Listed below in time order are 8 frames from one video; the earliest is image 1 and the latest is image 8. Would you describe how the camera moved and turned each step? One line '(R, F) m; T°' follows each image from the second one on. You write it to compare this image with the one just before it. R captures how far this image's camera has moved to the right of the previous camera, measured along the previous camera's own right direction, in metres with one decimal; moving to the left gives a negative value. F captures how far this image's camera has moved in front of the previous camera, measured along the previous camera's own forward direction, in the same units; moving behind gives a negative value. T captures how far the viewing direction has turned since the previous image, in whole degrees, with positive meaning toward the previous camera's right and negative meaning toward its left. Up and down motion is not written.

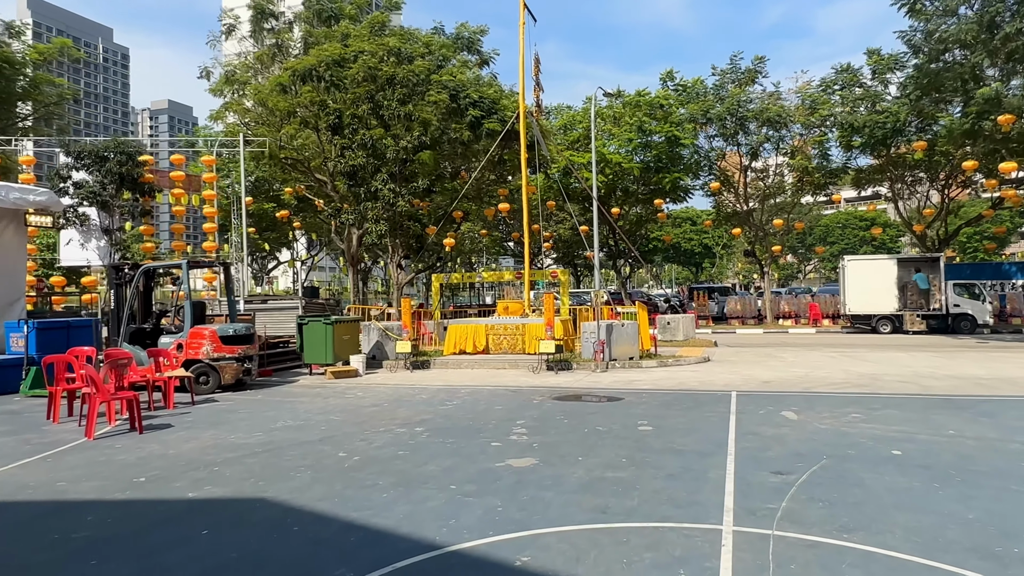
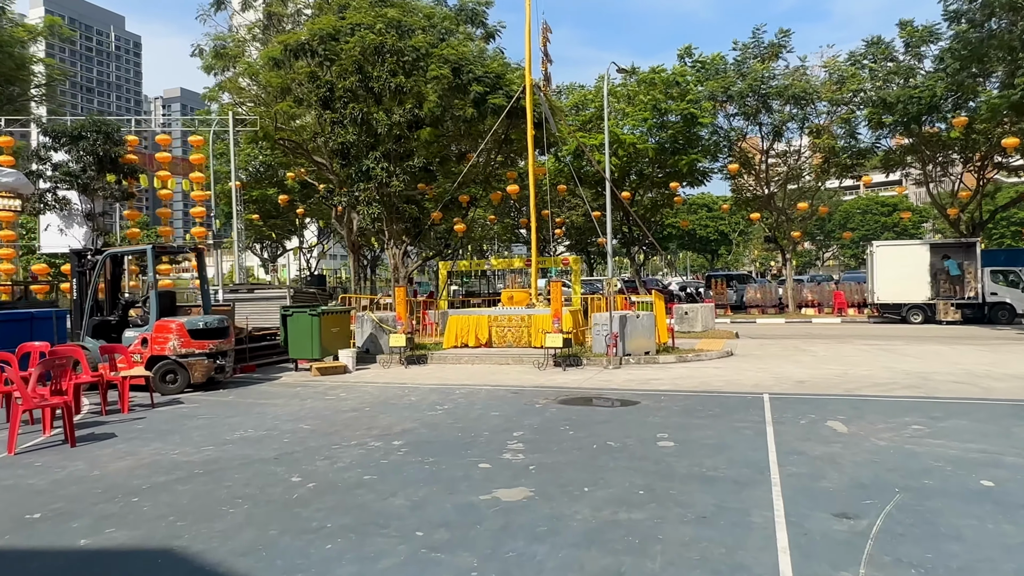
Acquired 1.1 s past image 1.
(+0.2, +1.5) m; -1°
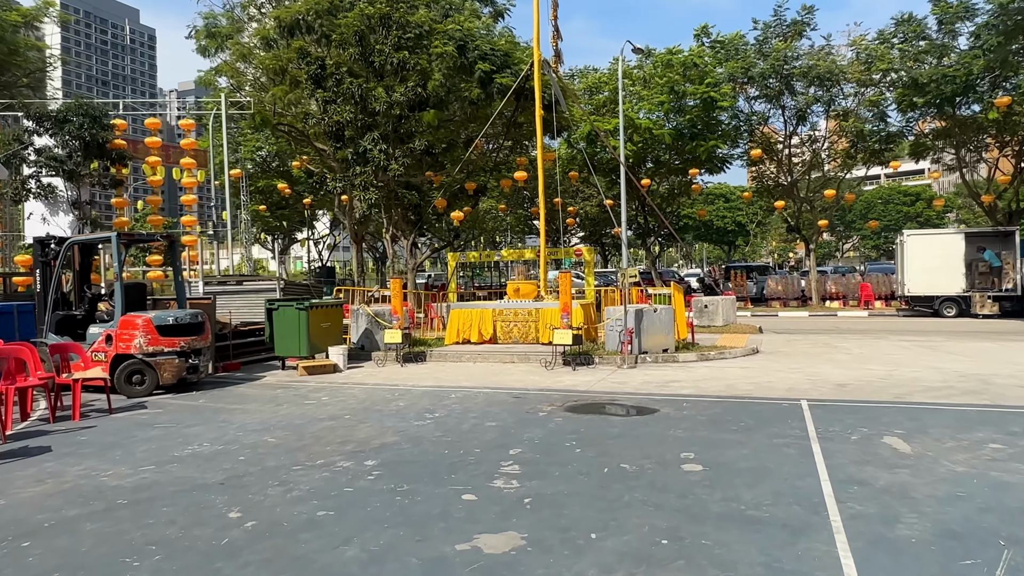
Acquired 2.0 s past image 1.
(+0.2, +1.3) m; -1°
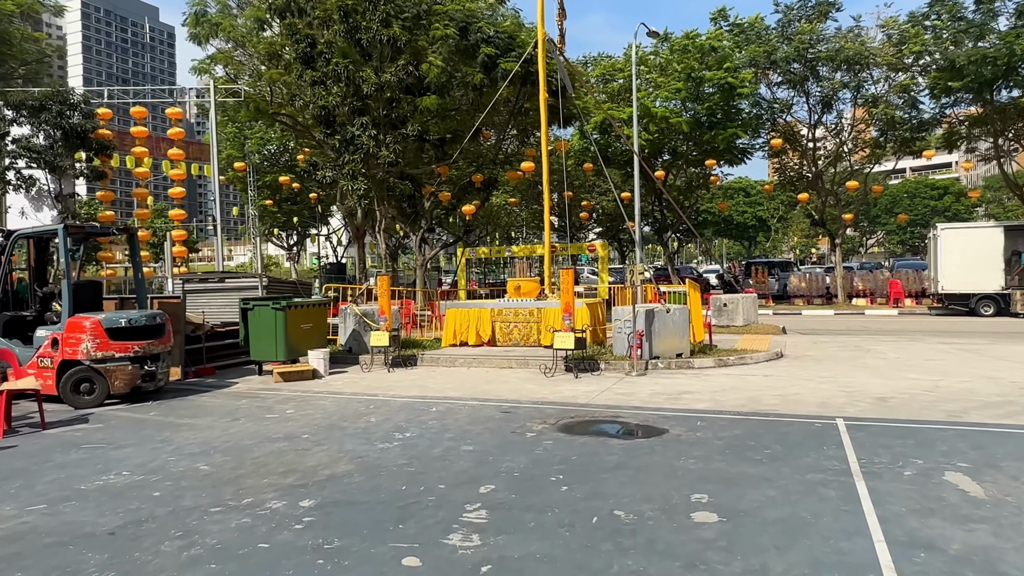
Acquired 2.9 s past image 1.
(+0.4, +1.3) m; -2°
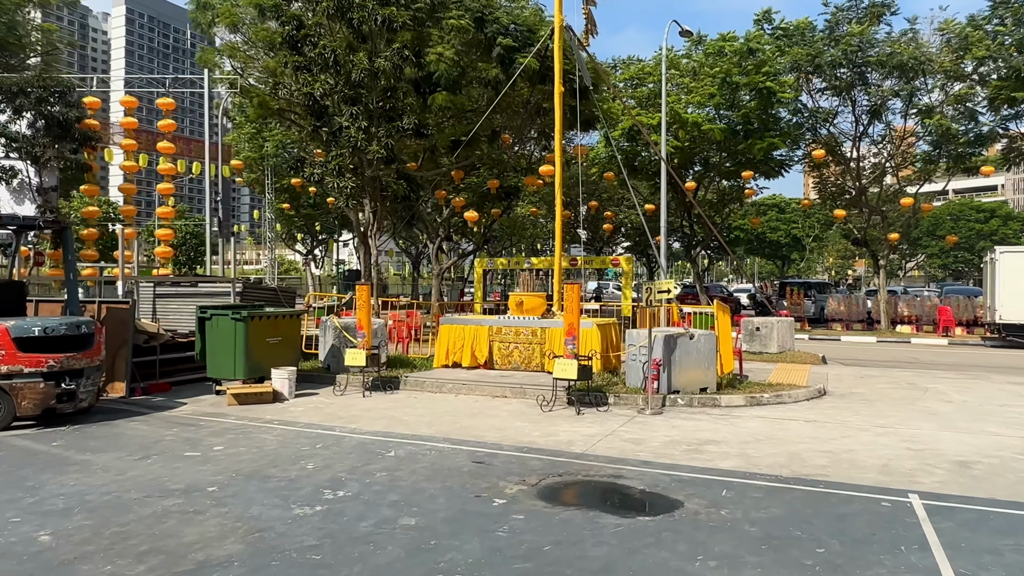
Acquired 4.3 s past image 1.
(+0.5, +1.8) m; -2°
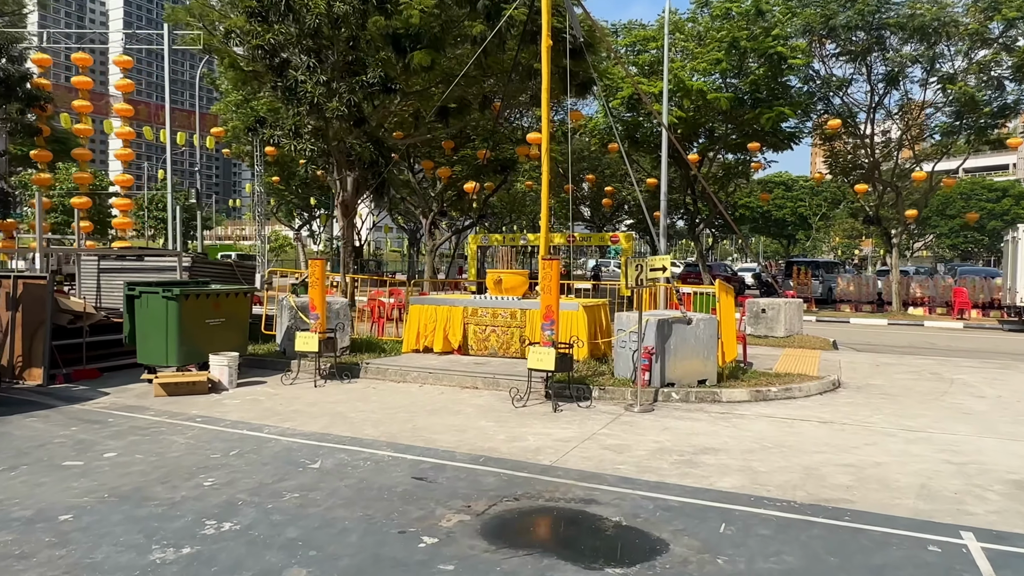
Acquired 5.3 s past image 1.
(+0.4, +1.4) m; 0°
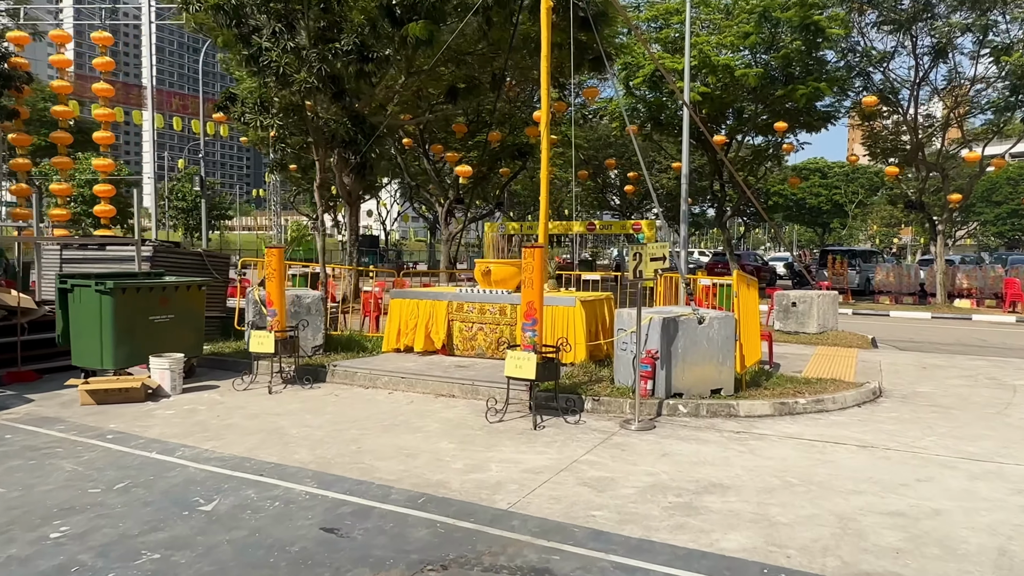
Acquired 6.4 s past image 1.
(+0.6, +1.4) m; -2°
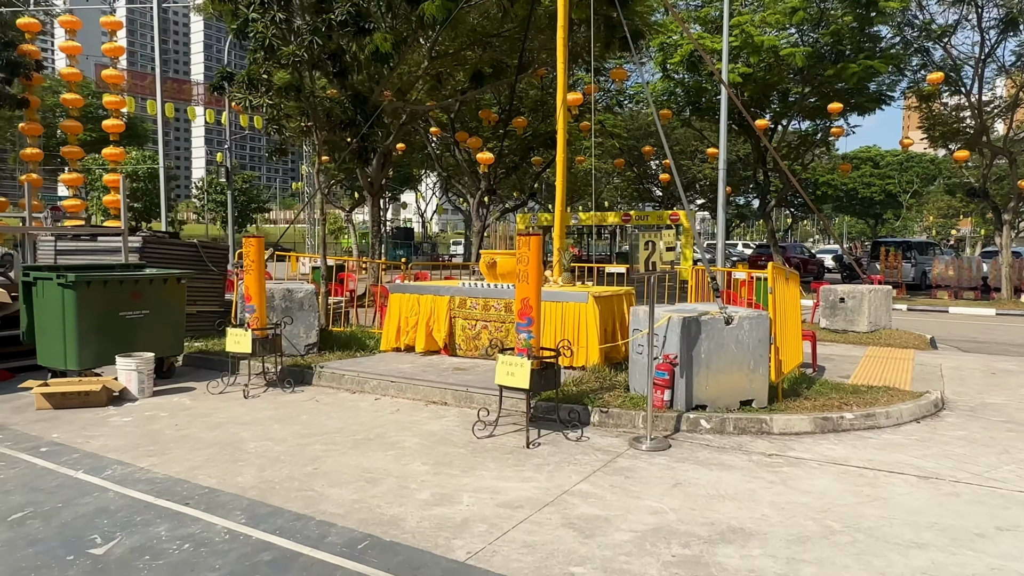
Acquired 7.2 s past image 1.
(+0.5, +1.0) m; -3°
